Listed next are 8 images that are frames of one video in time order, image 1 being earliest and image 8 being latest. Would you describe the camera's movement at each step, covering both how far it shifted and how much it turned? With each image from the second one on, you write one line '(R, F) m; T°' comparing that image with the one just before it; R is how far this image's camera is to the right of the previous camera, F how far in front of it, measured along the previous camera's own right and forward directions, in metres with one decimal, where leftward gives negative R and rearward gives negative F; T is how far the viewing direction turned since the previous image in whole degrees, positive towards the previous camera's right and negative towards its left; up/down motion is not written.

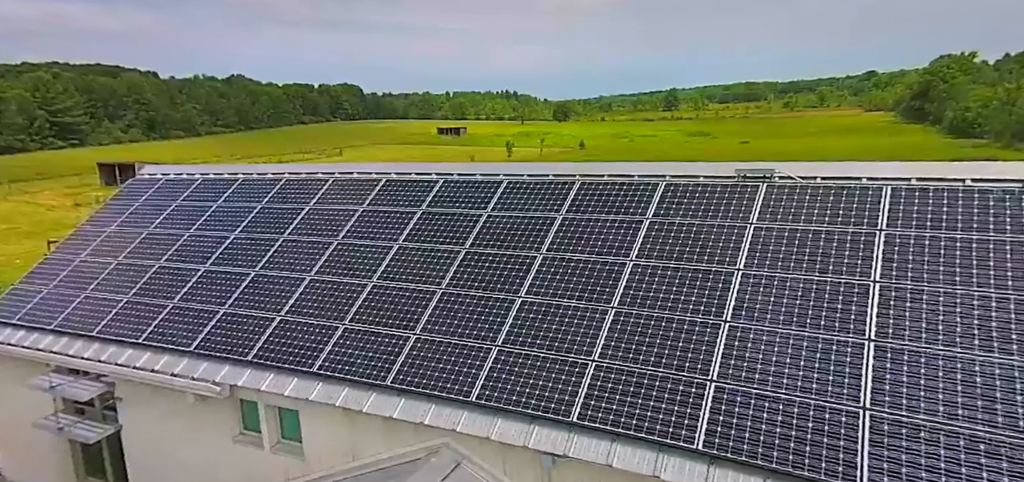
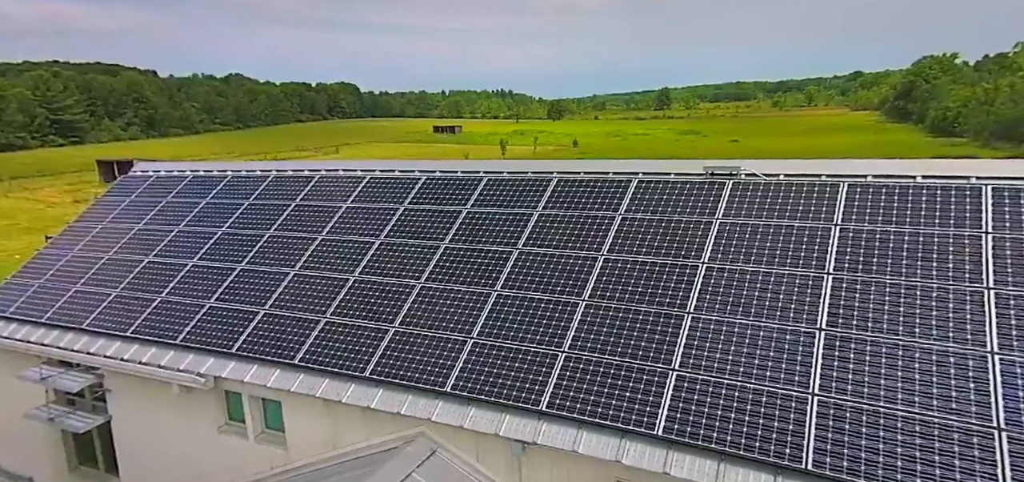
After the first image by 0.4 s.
(+0.5, -0.4) m; 0°
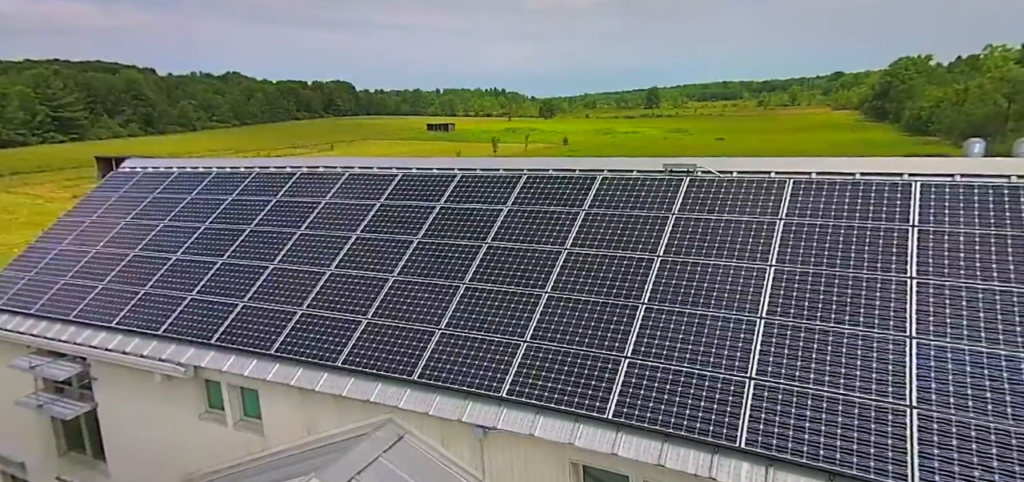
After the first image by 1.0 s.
(+0.7, -0.5) m; 0°
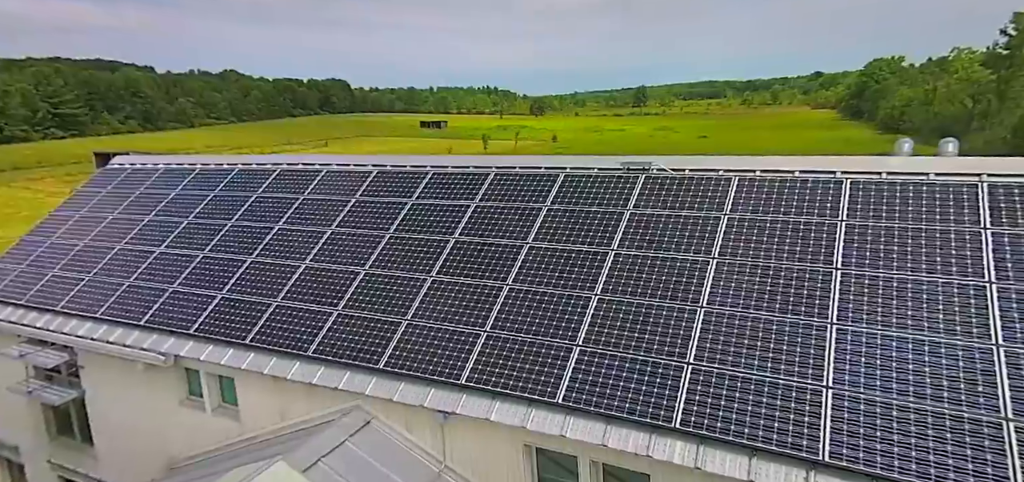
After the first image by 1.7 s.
(+0.8, -0.6) m; 0°
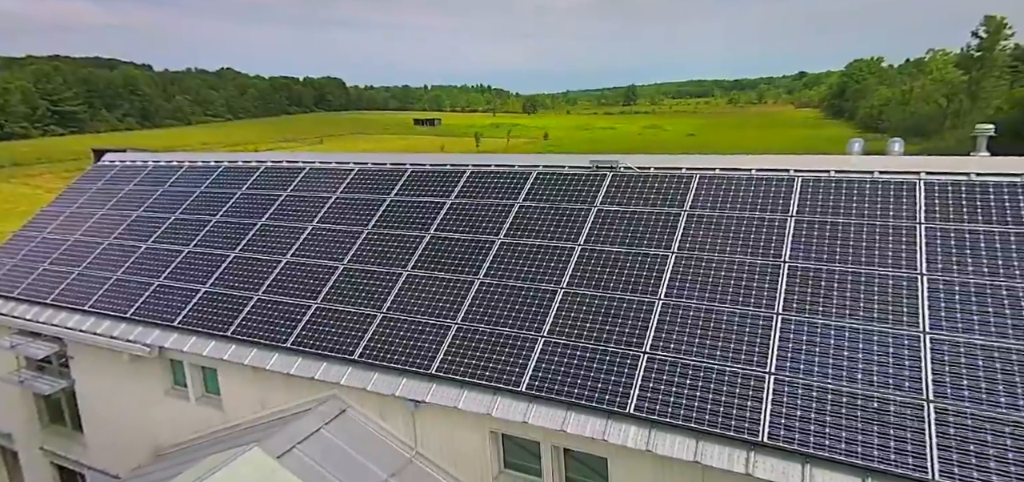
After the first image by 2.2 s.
(+0.6, -0.4) m; 0°
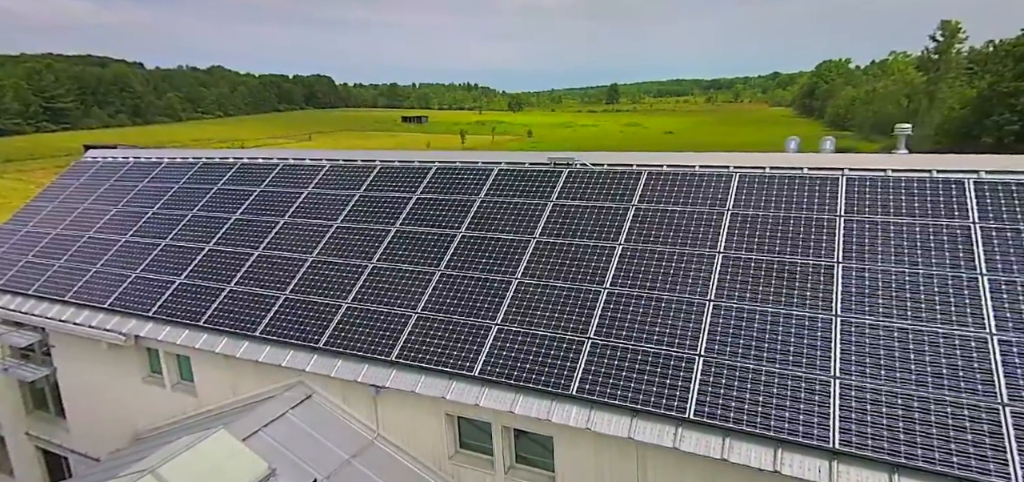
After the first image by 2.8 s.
(+0.8, -0.6) m; 0°
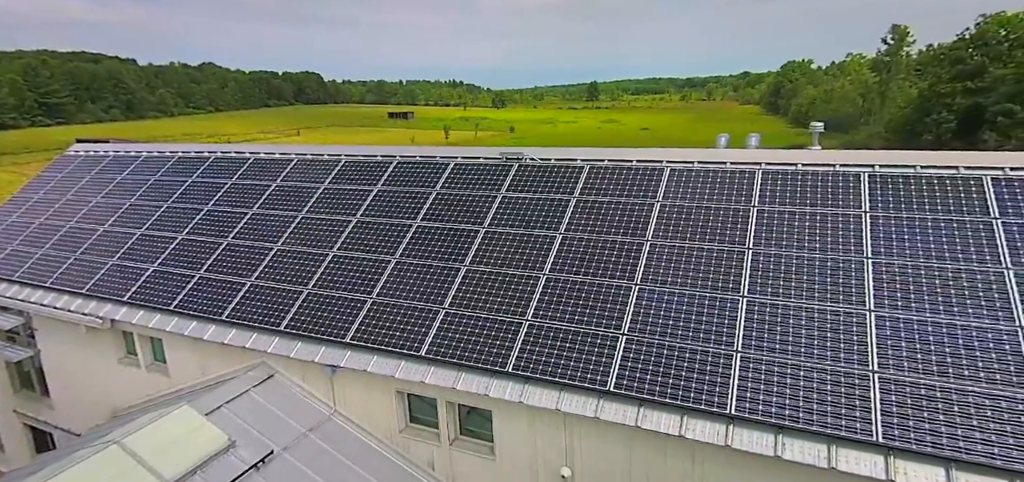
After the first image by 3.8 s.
(+1.0, -0.8) m; 0°
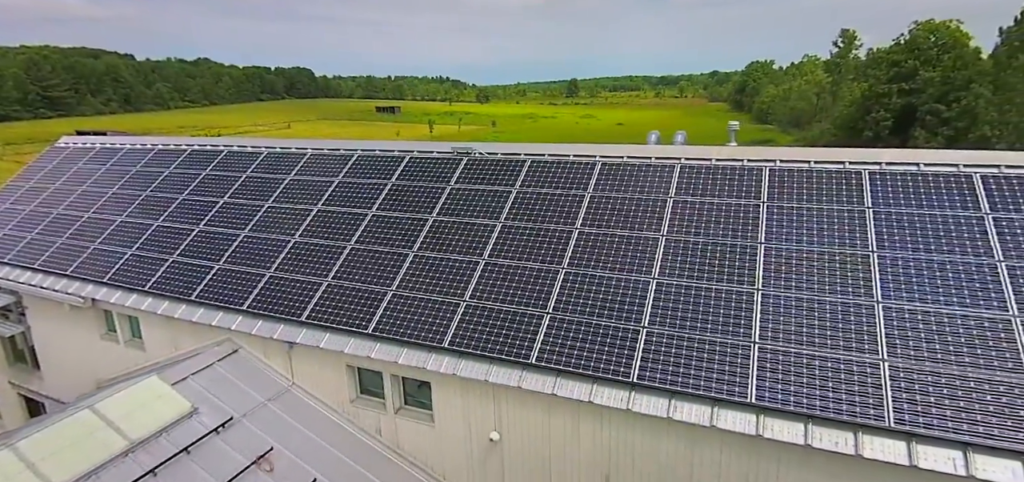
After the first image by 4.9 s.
(+1.2, -1.0) m; 0°
